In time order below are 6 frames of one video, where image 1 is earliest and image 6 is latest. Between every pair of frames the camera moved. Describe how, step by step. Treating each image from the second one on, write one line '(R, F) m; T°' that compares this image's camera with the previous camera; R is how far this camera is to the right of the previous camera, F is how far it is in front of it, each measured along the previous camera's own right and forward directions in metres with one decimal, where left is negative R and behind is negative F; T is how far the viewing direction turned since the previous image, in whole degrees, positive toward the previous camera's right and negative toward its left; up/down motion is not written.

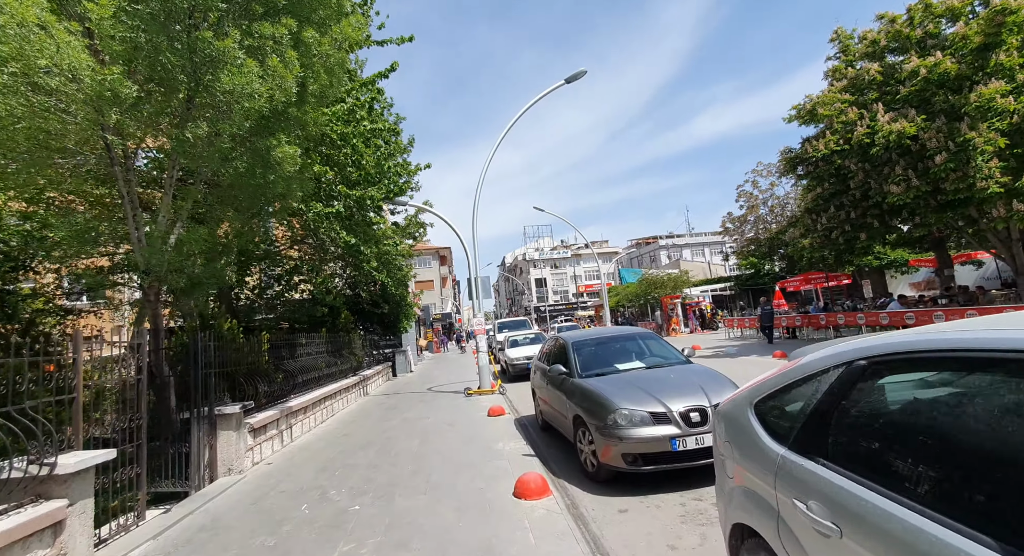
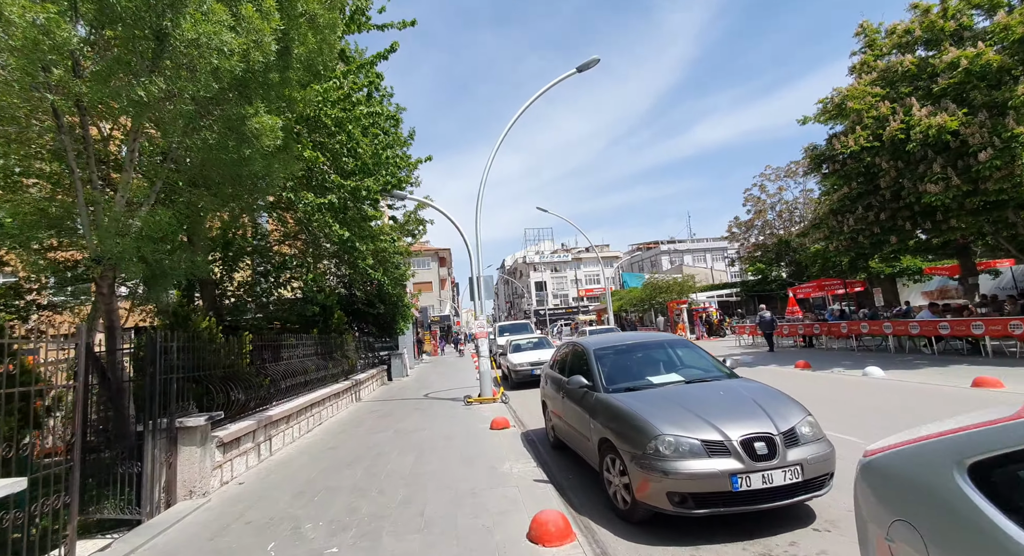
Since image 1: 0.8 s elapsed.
(-0.1, +0.8) m; 0°
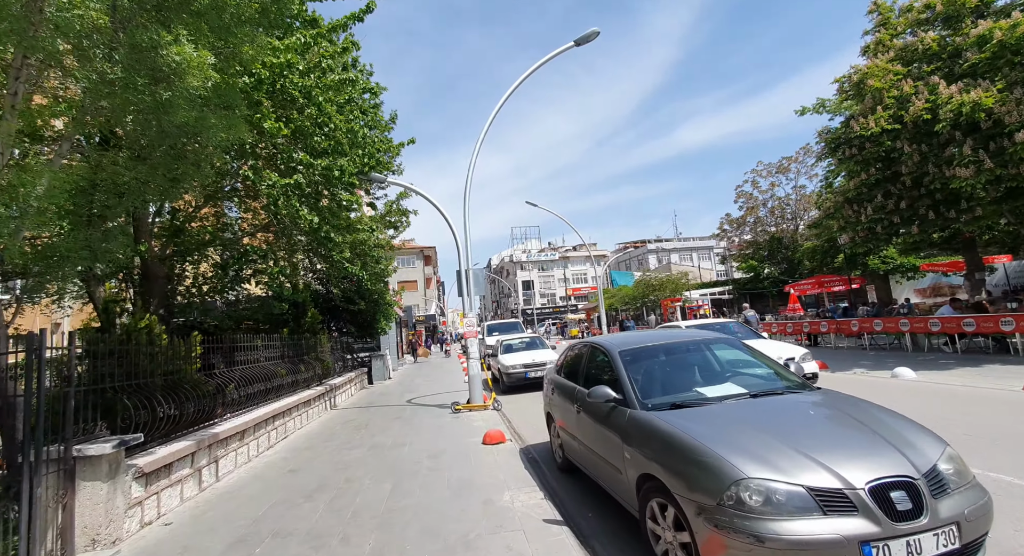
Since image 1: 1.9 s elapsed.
(-0.1, +1.1) m; +2°
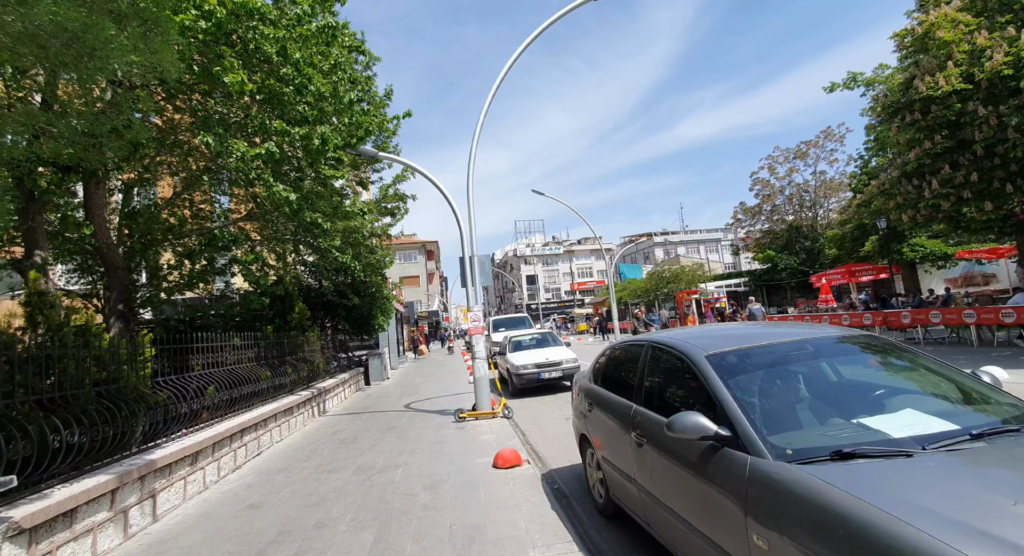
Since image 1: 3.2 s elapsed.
(-0.1, +1.3) m; 0°
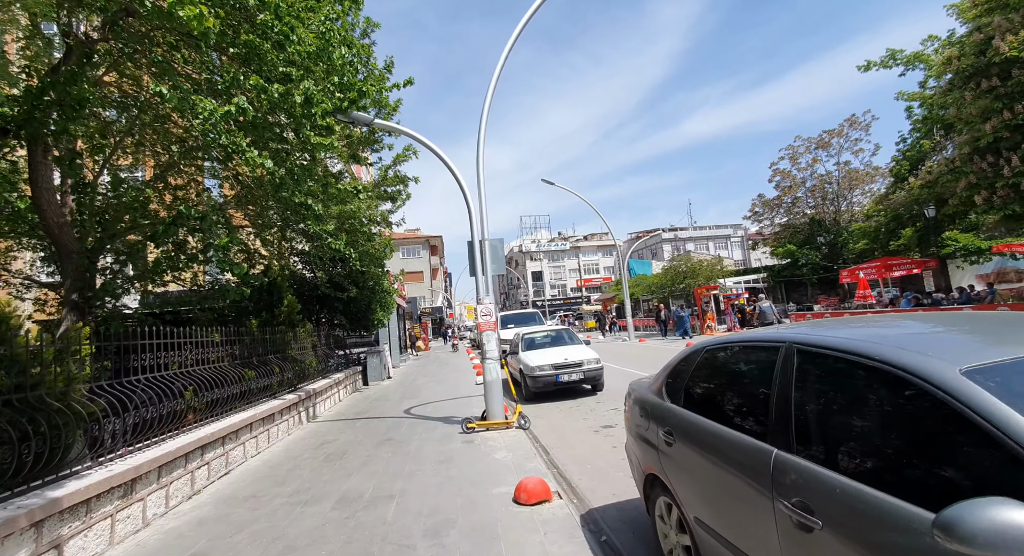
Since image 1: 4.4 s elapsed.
(-0.2, +1.2) m; 0°
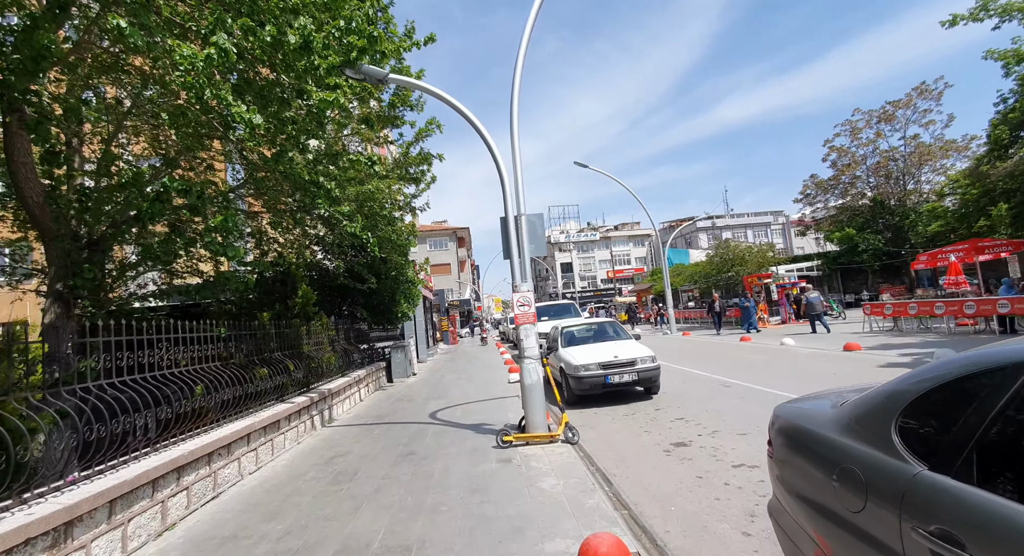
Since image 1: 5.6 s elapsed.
(-0.2, +1.2) m; -3°
